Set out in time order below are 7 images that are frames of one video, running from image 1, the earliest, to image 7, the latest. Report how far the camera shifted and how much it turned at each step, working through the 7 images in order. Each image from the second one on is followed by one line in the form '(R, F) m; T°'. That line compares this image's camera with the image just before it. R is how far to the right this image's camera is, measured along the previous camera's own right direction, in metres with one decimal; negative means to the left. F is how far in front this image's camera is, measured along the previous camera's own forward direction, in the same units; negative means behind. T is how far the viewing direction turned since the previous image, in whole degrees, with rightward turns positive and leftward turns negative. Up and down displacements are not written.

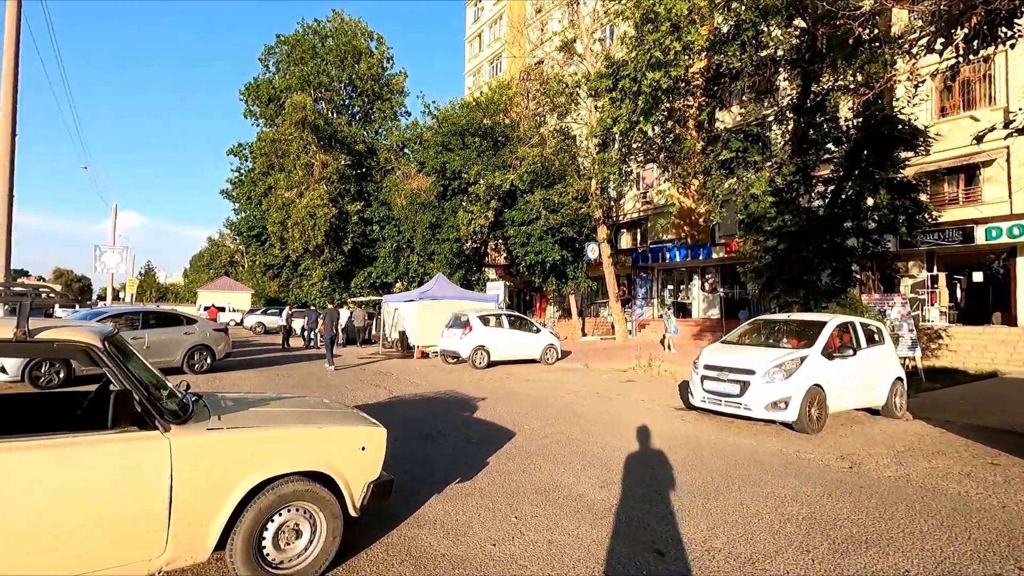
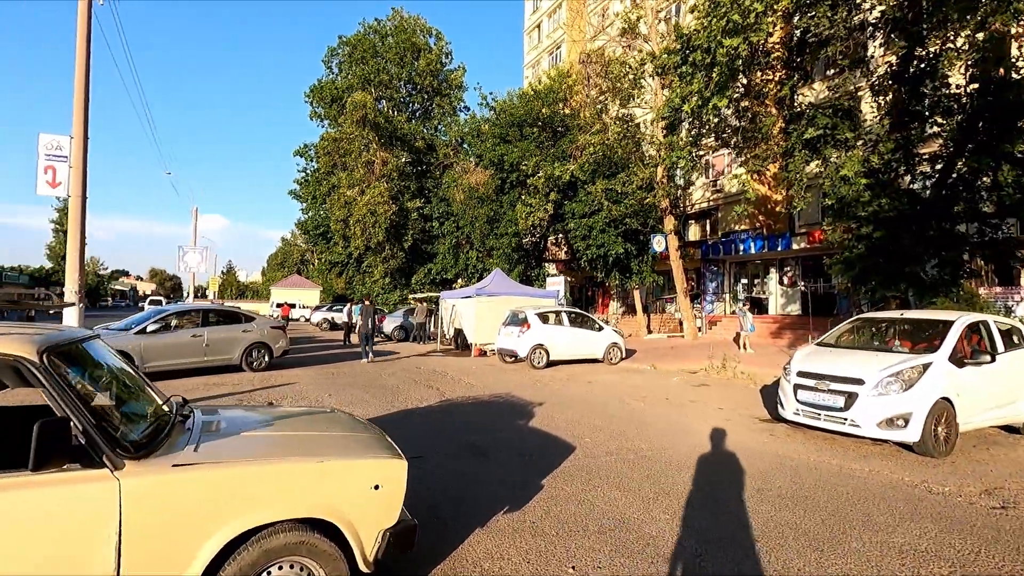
(0.0, +0.8) m; -7°
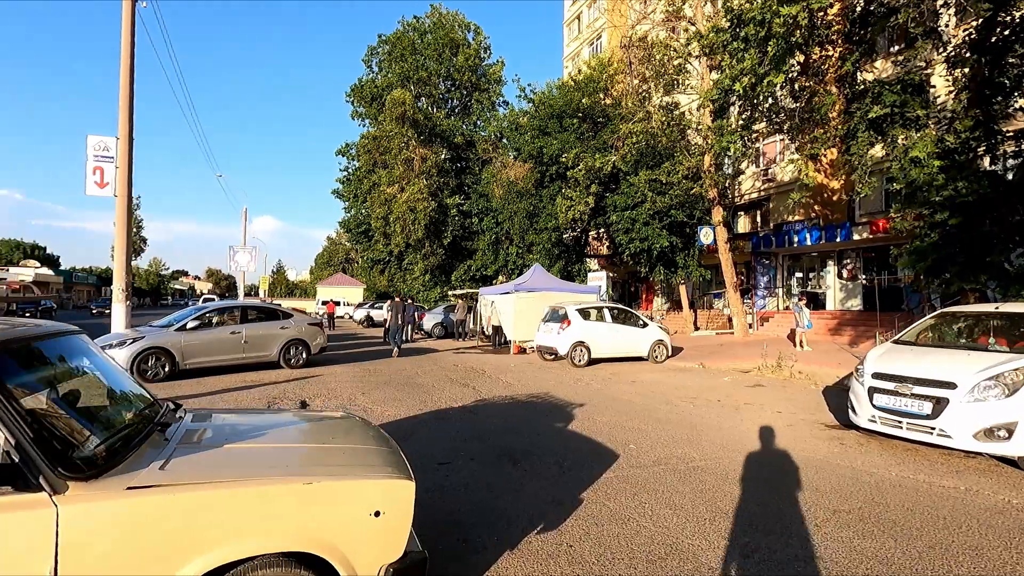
(+0.1, +0.5) m; -4°
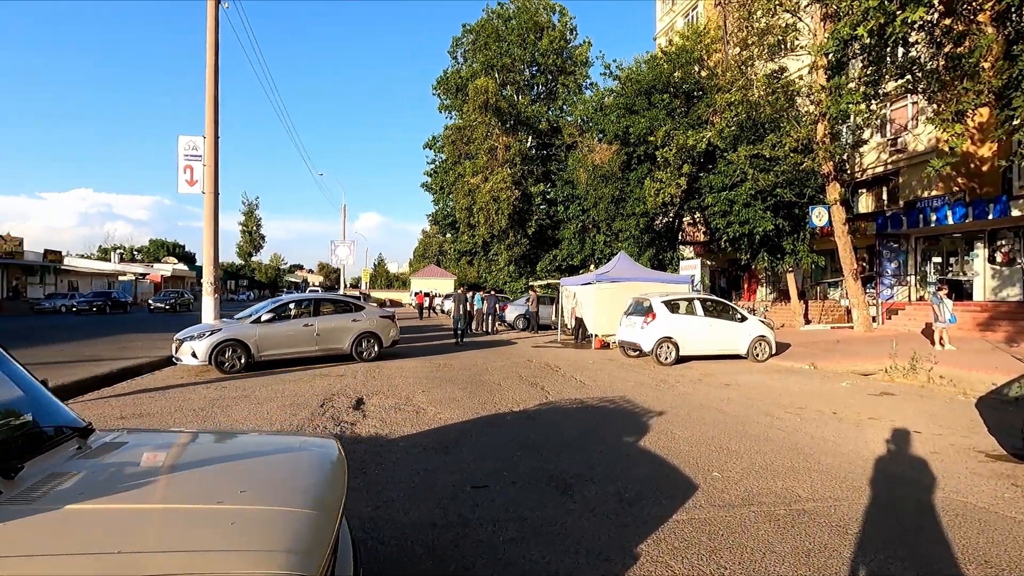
(+0.4, +1.0) m; -10°
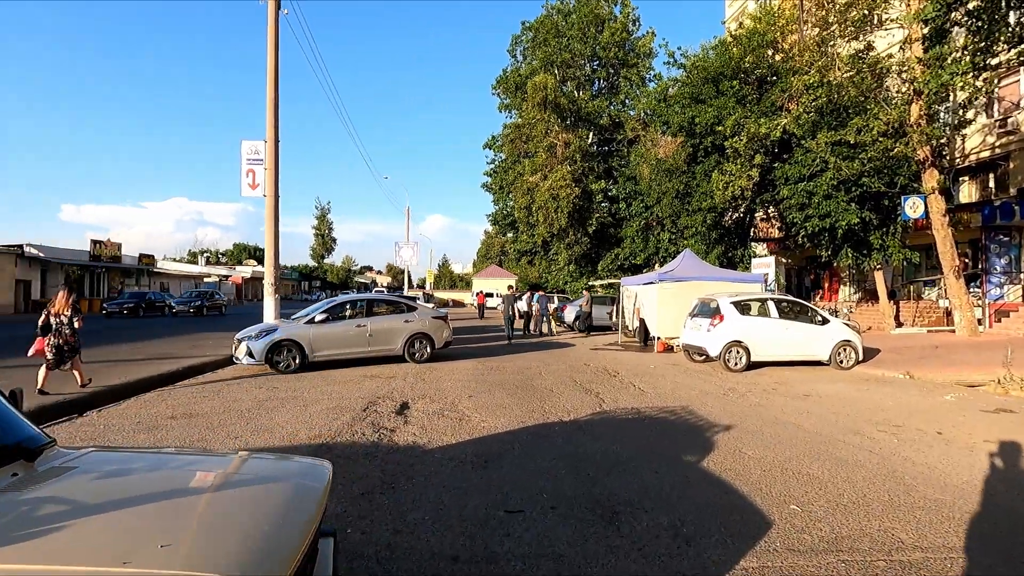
(+0.2, +0.5) m; -7°
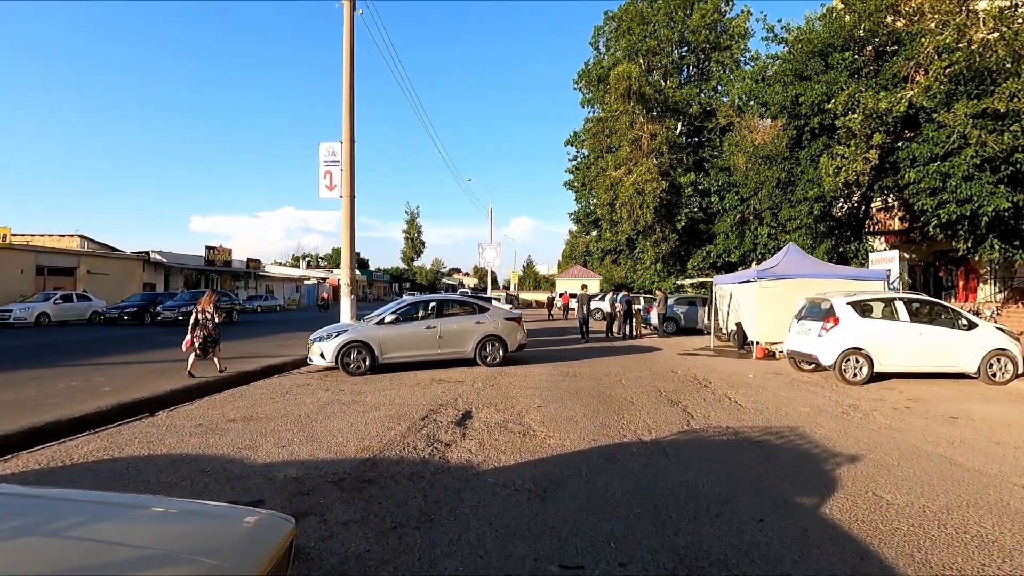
(+0.2, +0.8) m; -9°
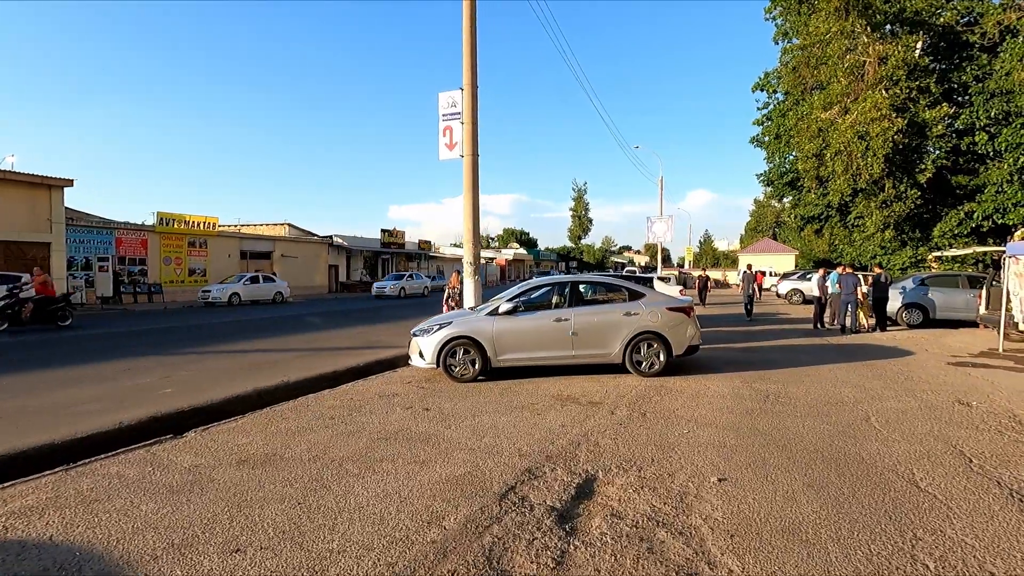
(+0.1, +3.3) m; -18°
